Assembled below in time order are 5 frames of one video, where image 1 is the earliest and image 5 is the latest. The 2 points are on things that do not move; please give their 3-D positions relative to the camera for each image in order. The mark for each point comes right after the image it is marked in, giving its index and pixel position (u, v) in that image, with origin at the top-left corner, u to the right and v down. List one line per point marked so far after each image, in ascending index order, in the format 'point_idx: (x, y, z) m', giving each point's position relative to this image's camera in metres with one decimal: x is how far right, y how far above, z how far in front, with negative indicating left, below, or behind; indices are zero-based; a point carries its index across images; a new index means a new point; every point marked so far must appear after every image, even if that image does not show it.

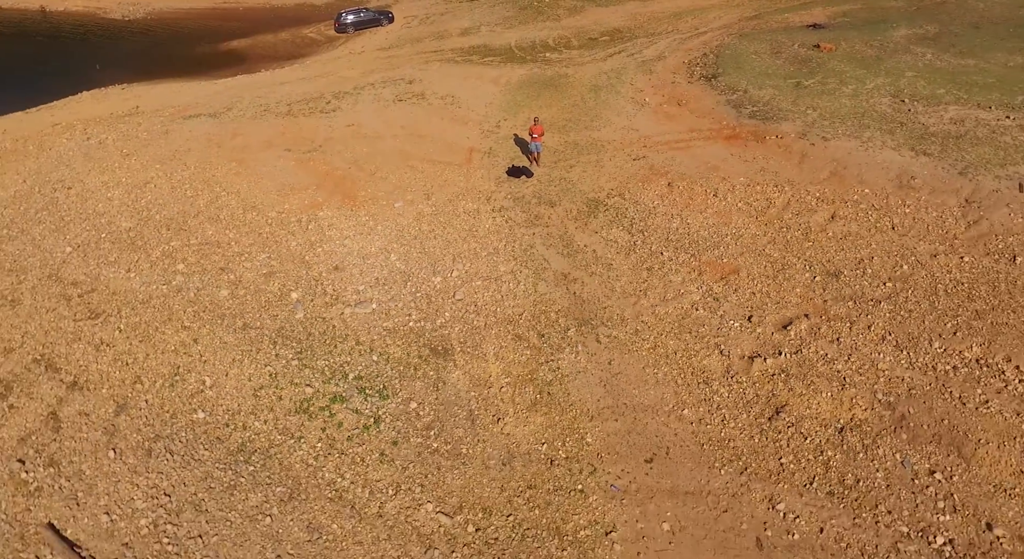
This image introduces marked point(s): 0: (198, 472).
0: (-7.1, -4.3, +15.4) m
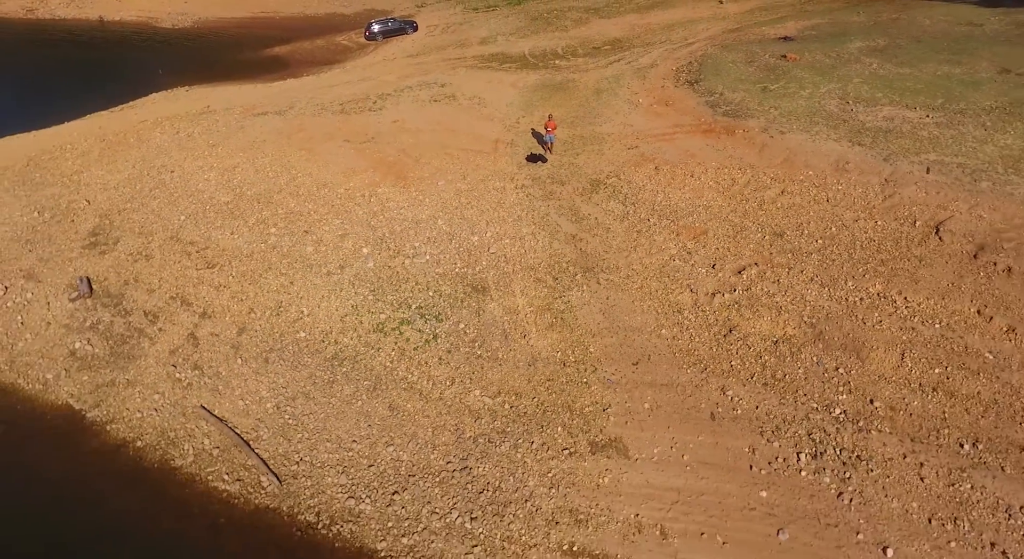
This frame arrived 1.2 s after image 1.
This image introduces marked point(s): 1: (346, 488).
0: (-6.4, -2.8, +21.1) m
1: (-4.5, -5.5, +18.4) m
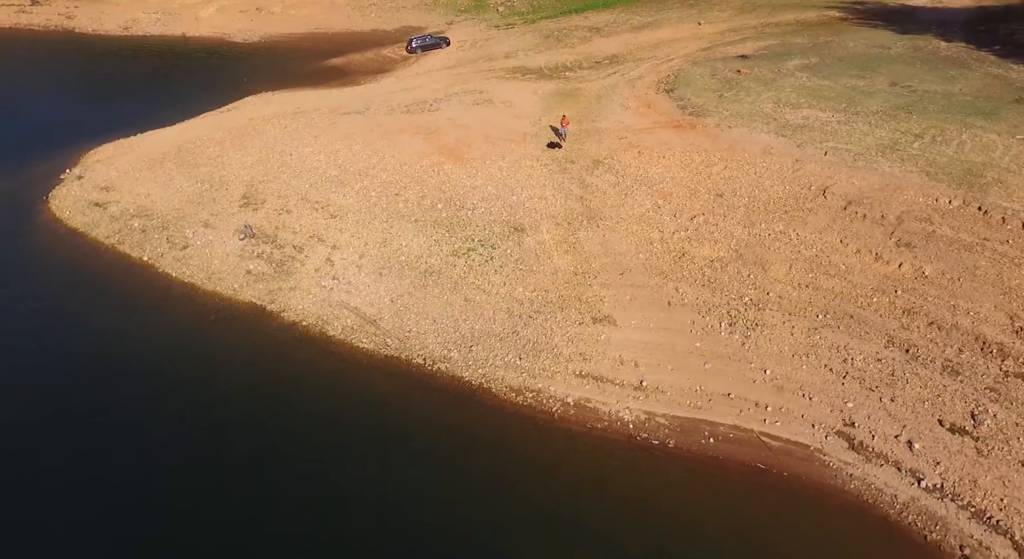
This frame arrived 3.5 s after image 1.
0: (-5.0, -0.1, +32.4) m
1: (-3.1, -2.8, +29.7) m
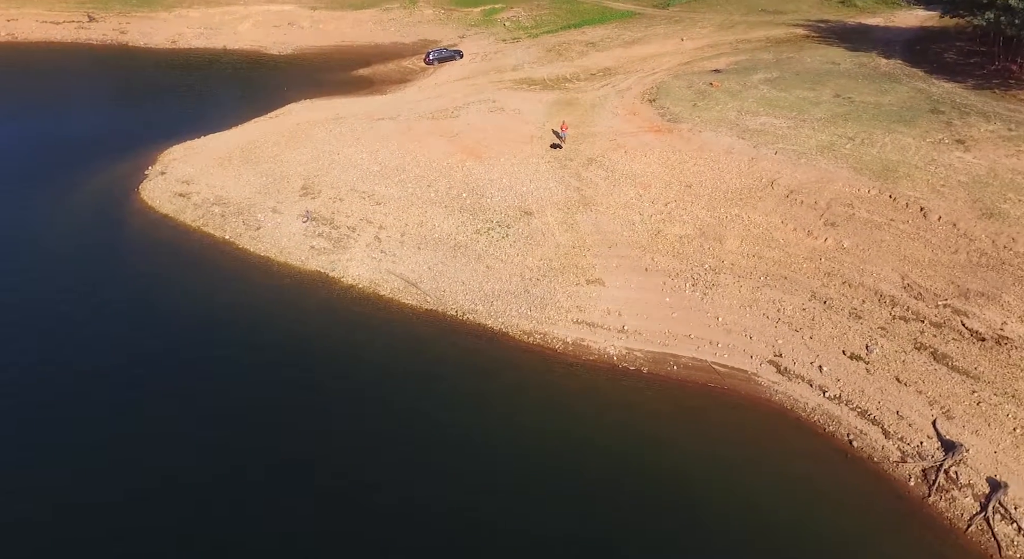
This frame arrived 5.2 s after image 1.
0: (-4.3, +1.6, +41.0) m
1: (-2.4, -1.1, +38.3) m
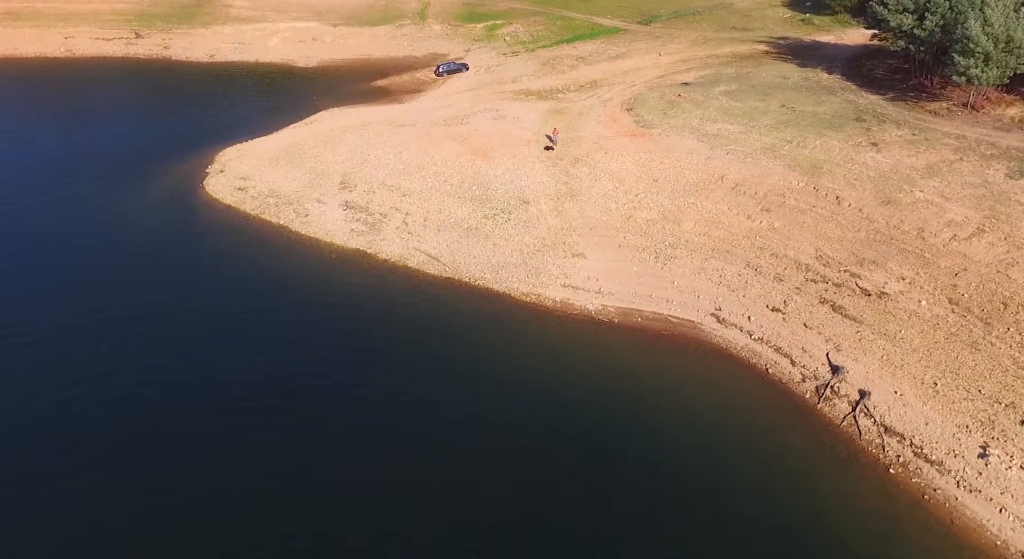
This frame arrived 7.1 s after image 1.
0: (-4.2, +3.4, +51.2) m
1: (-2.3, +0.7, +48.4) m
